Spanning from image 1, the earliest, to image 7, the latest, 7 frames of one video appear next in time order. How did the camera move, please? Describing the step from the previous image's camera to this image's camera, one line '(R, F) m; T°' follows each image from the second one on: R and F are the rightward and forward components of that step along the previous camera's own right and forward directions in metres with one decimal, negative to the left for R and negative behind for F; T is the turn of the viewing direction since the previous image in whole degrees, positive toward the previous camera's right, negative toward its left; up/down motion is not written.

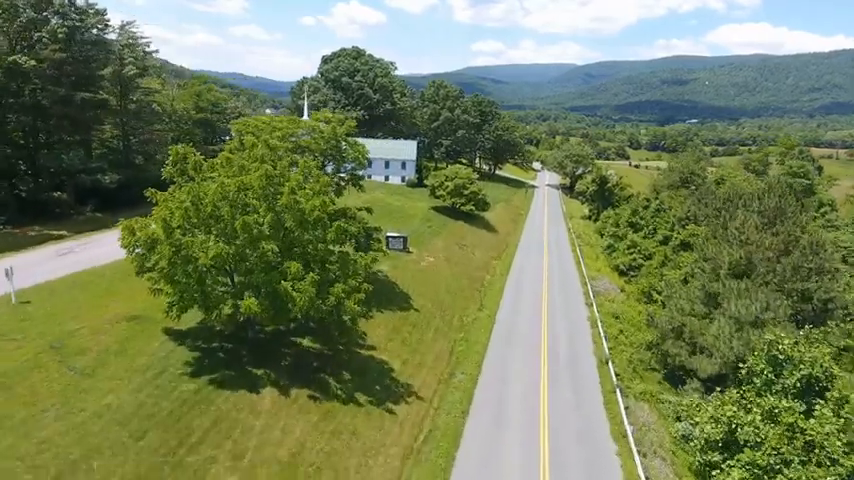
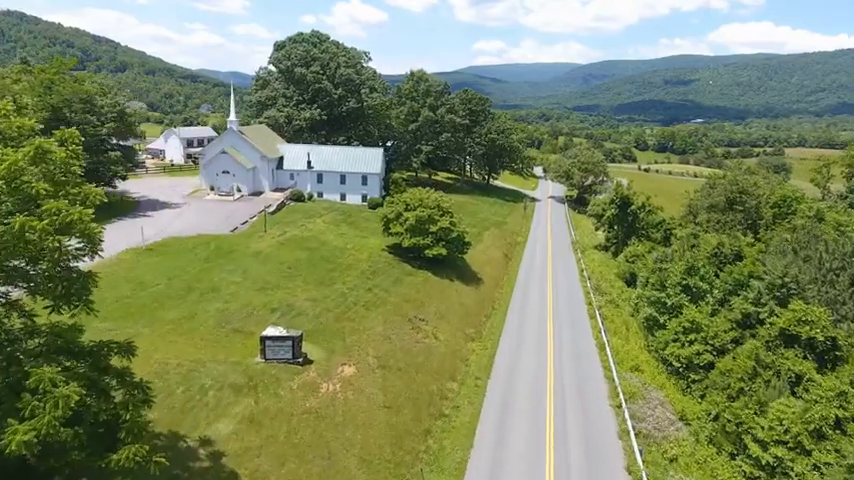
(+4.5, +20.3) m; 0°
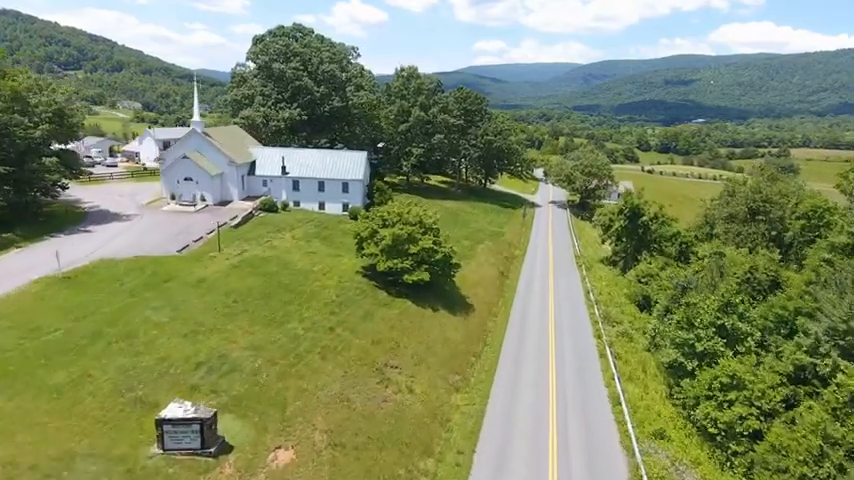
(+1.5, +6.7) m; 0°
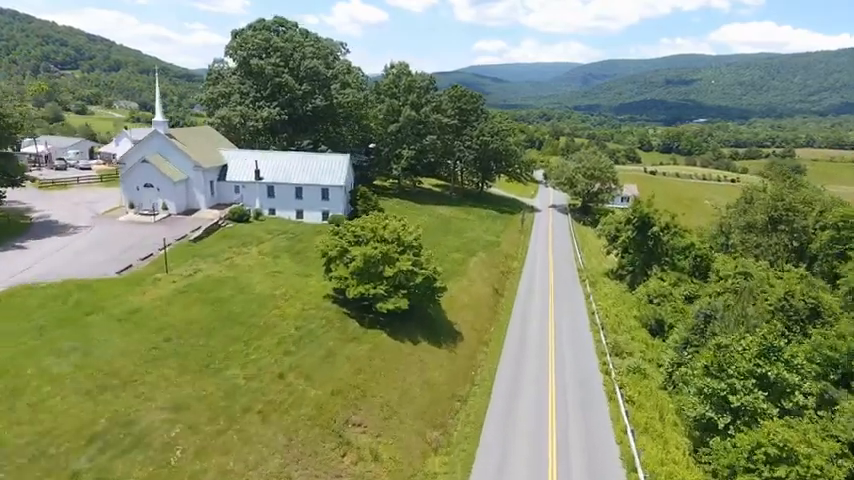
(+1.4, +5.5) m; 0°
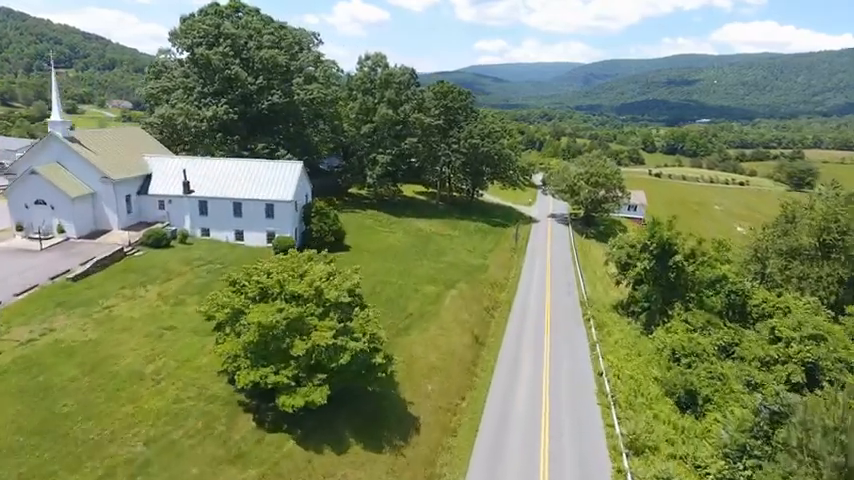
(+2.9, +10.3) m; 0°
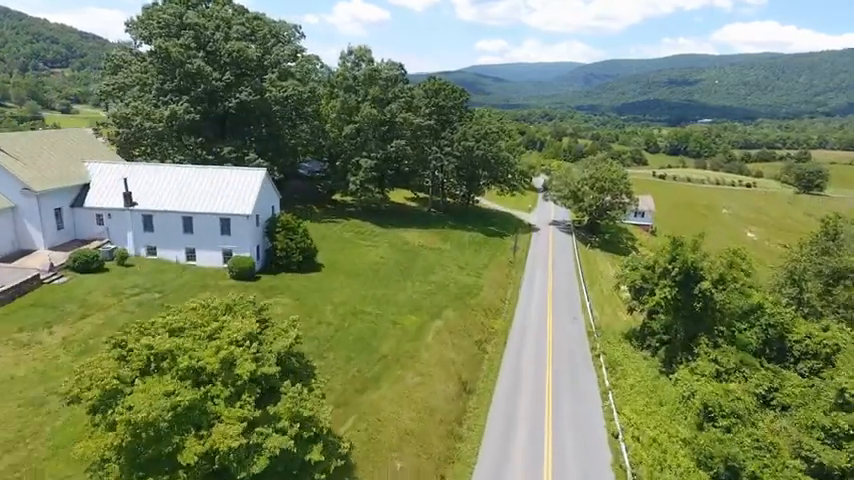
(+1.4, +6.4) m; 0°
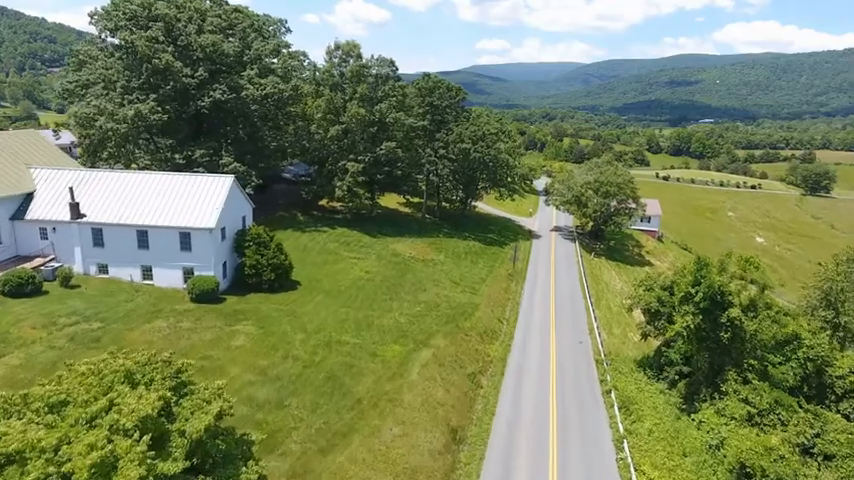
(+0.9, +4.6) m; 0°
